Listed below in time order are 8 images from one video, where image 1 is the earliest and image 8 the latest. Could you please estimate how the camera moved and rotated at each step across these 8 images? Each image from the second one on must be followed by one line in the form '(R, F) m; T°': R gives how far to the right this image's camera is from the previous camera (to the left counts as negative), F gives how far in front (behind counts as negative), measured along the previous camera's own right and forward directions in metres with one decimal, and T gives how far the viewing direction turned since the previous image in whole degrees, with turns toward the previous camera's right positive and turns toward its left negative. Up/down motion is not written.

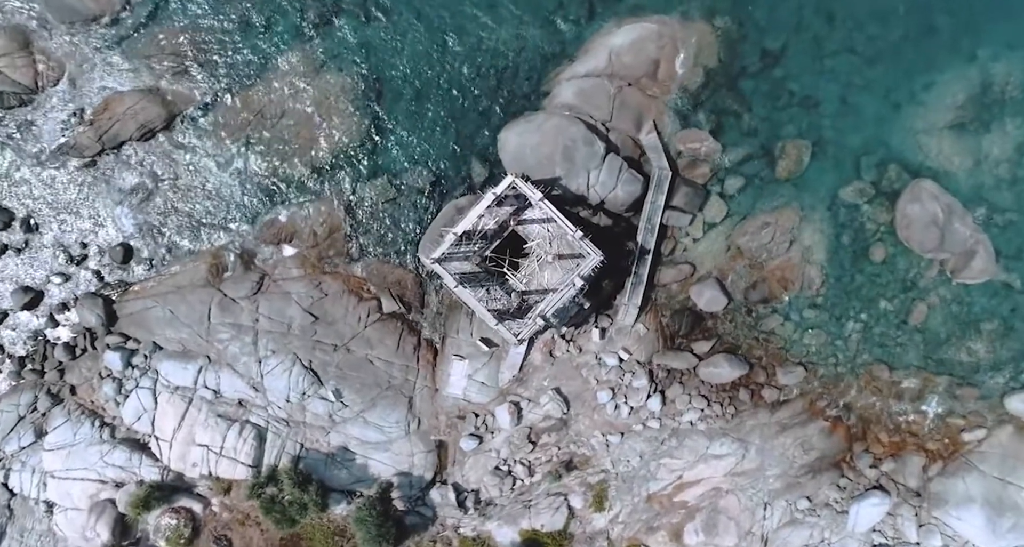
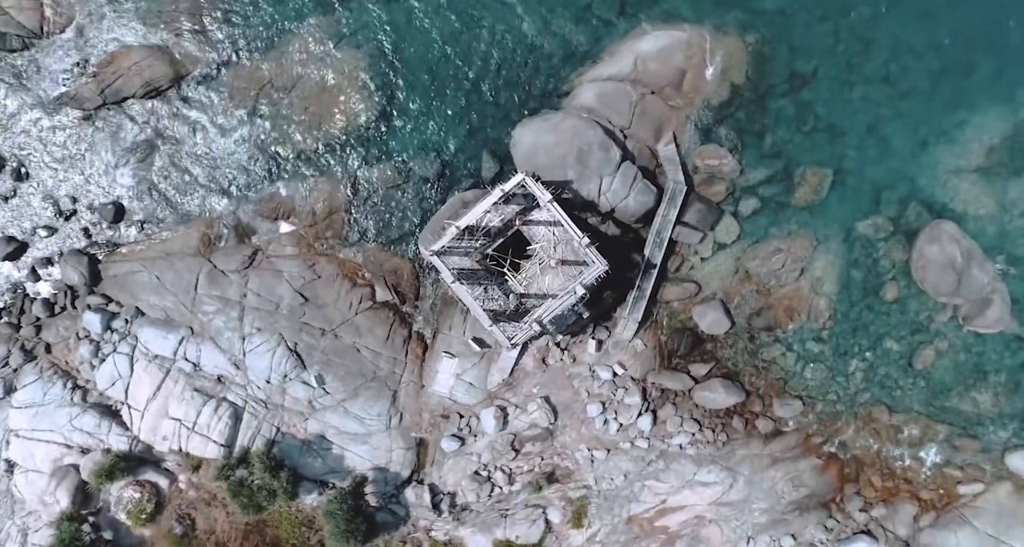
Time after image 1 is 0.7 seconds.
(0.0, +0.6) m; 0°
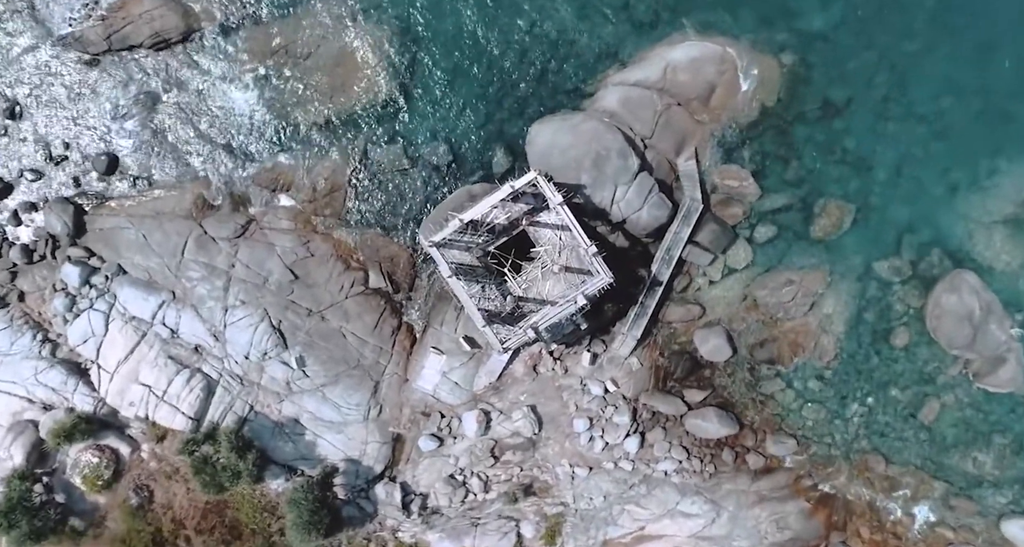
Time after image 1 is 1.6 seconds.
(0.0, +0.7) m; 0°
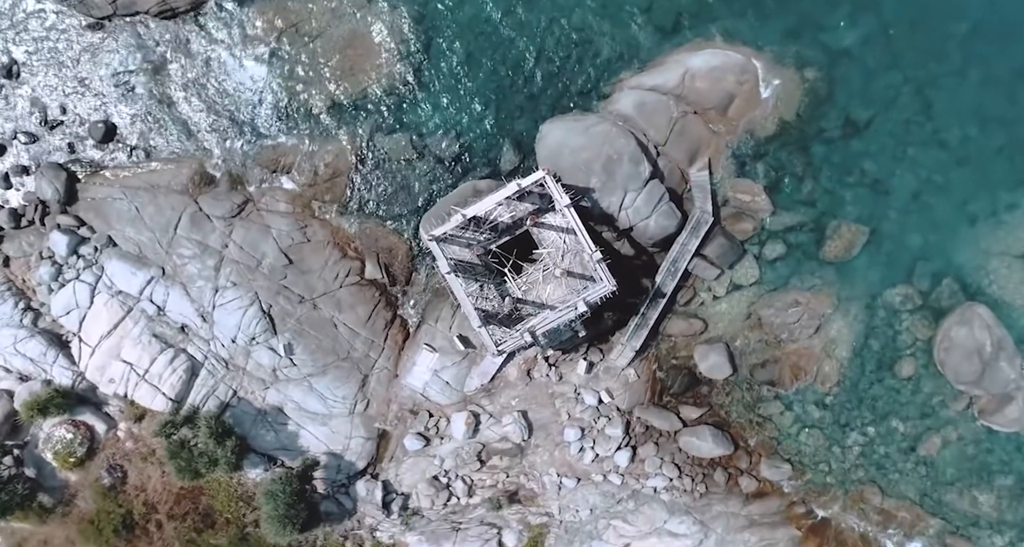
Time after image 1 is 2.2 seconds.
(0.0, +0.5) m; 0°
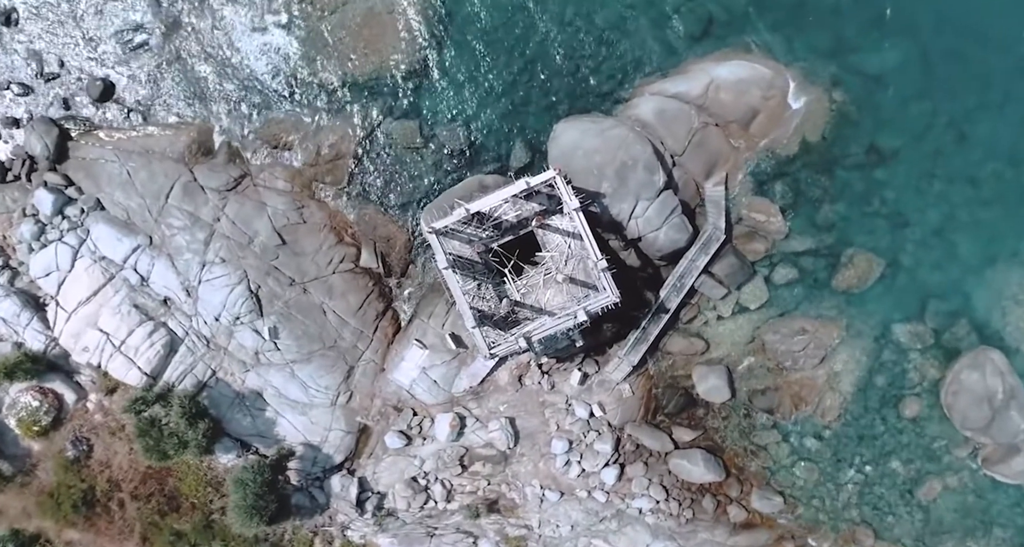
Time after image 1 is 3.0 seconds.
(0.0, +0.6) m; 0°
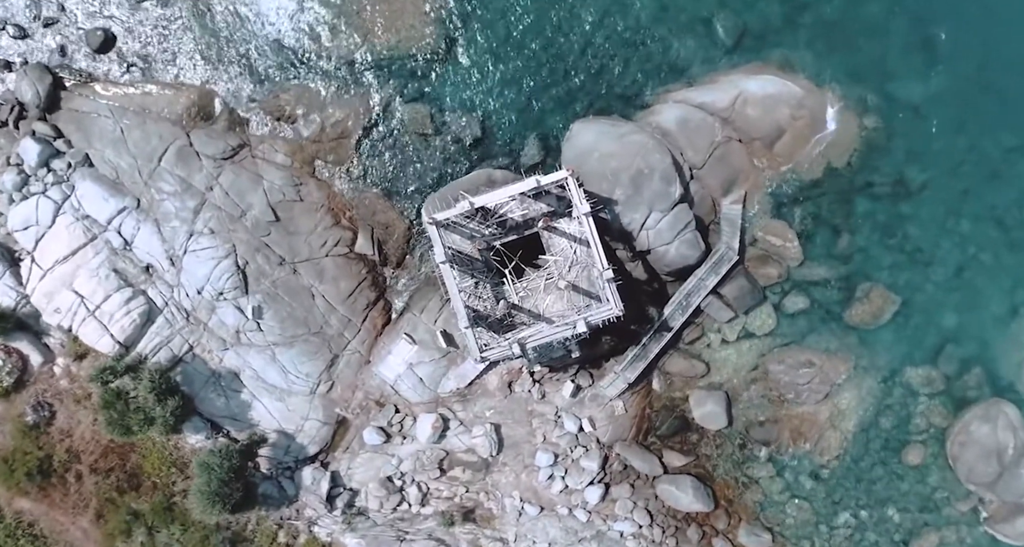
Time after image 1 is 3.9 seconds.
(0.0, +0.7) m; 0°
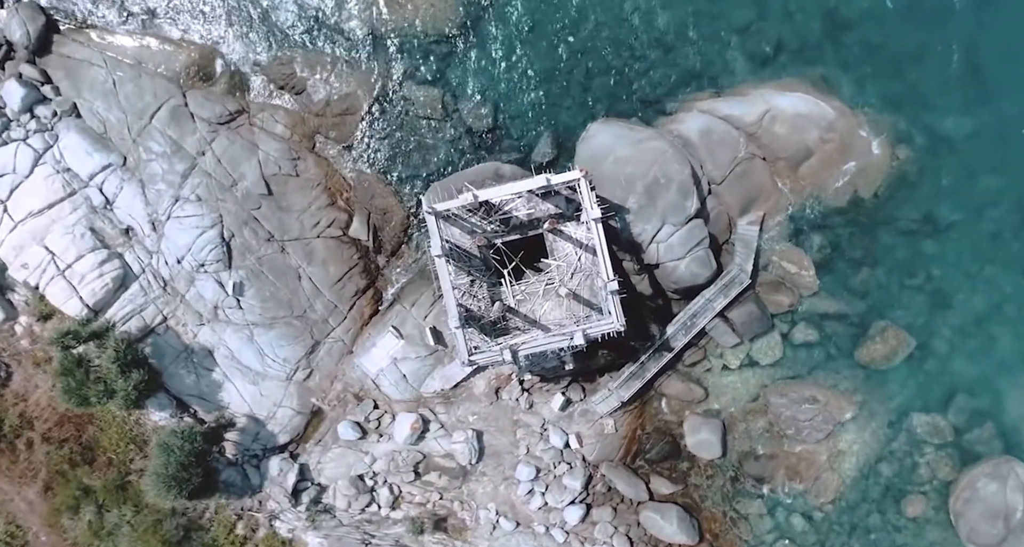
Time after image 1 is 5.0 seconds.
(0.0, +0.8) m; 0°
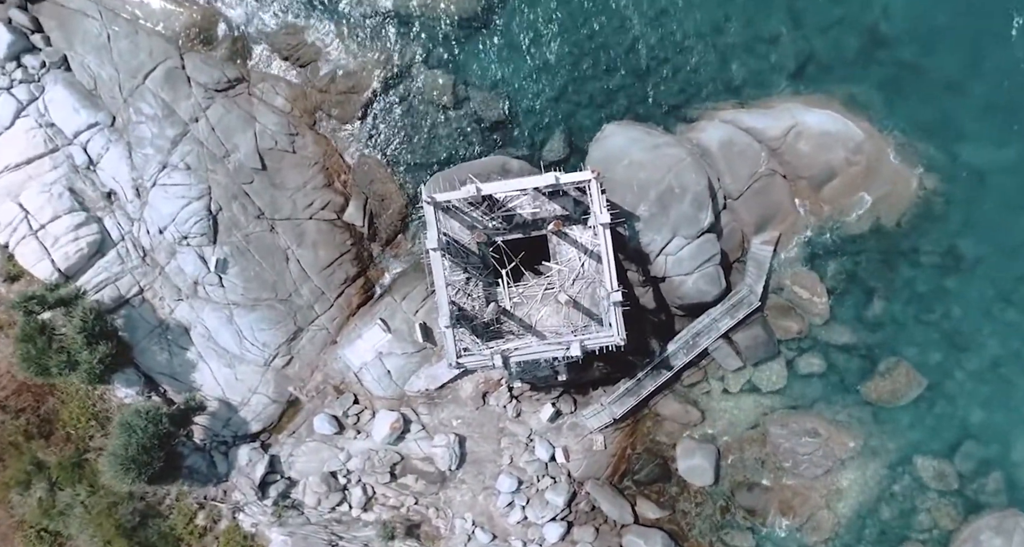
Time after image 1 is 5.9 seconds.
(0.0, +0.7) m; 0°
